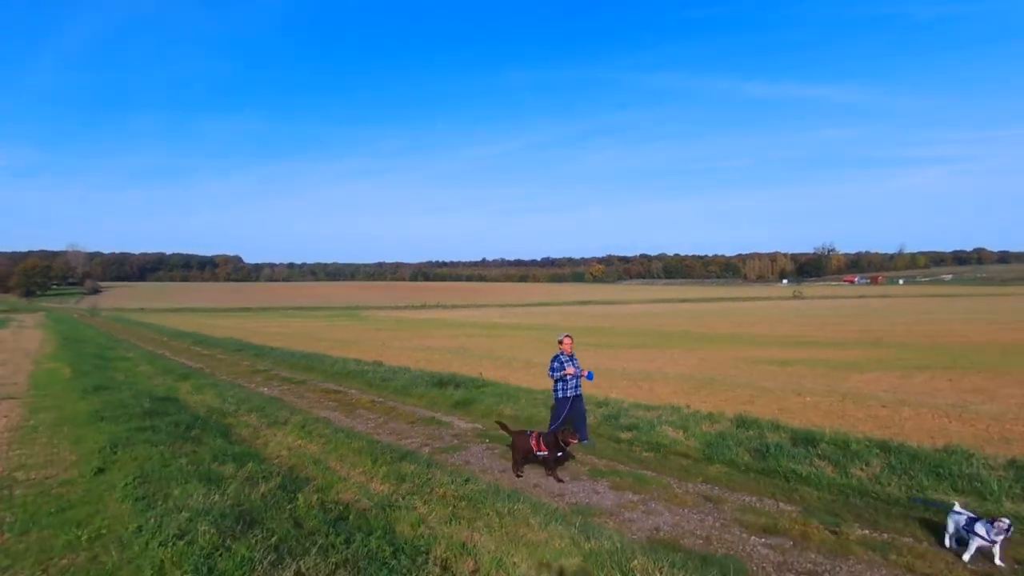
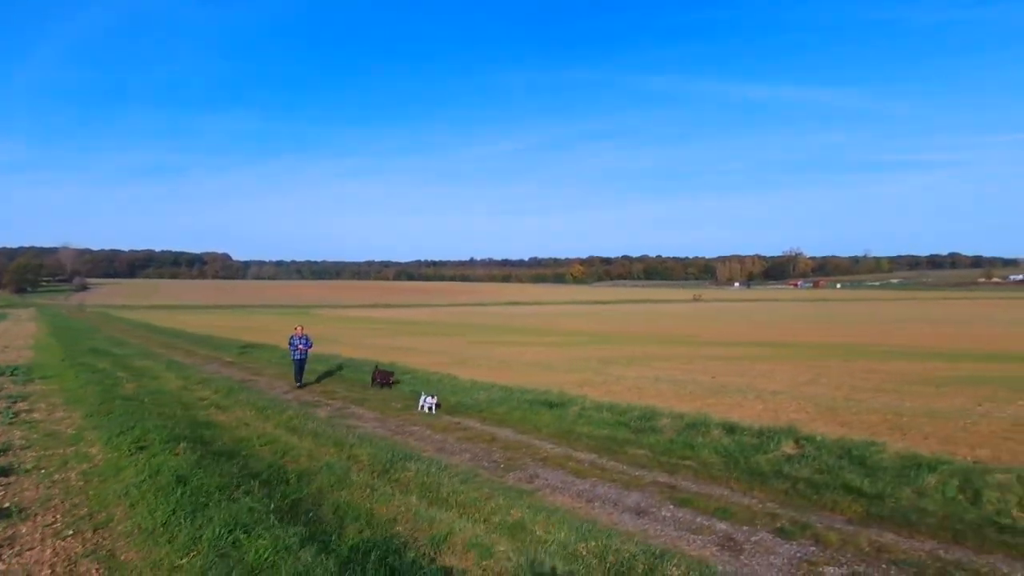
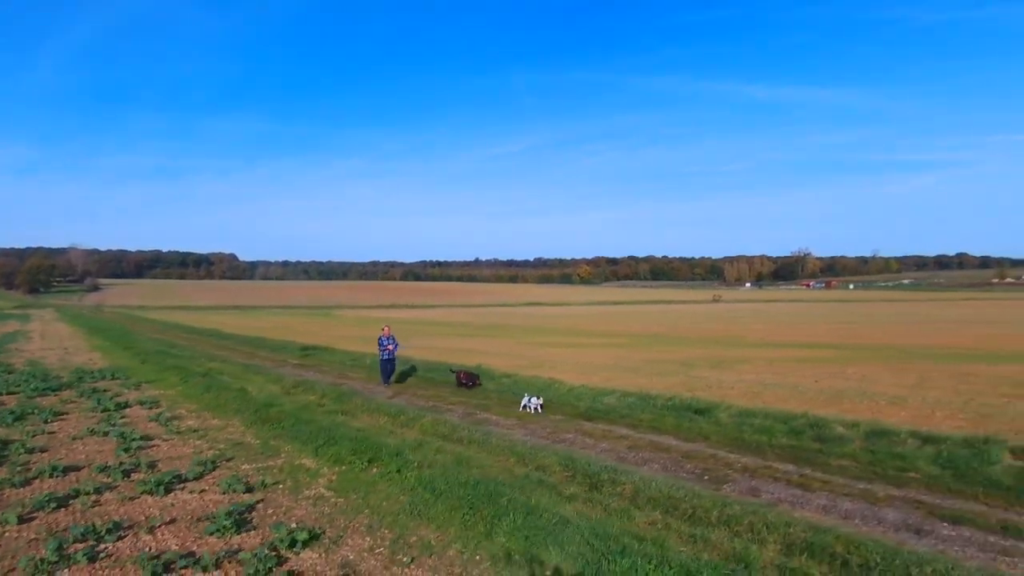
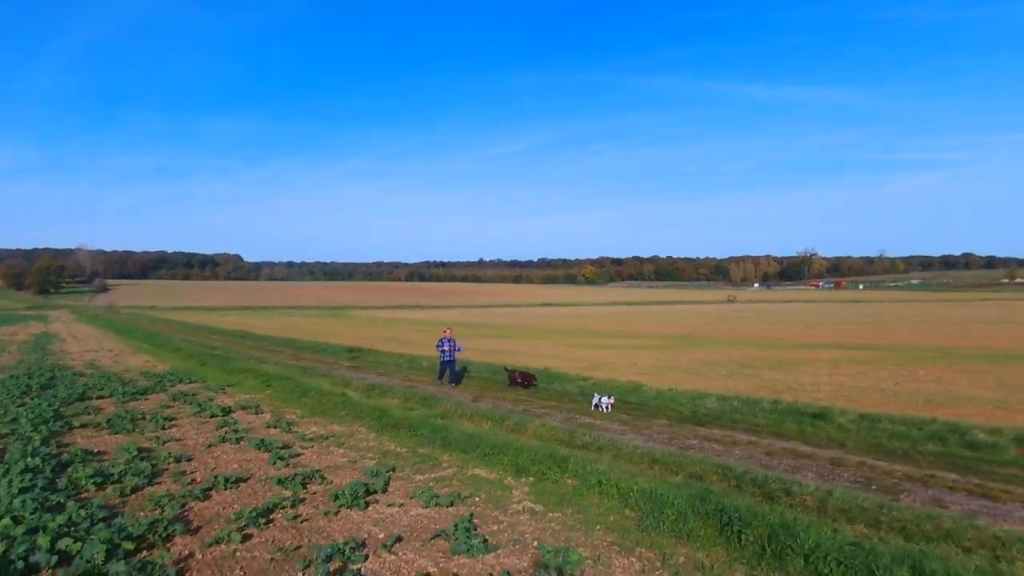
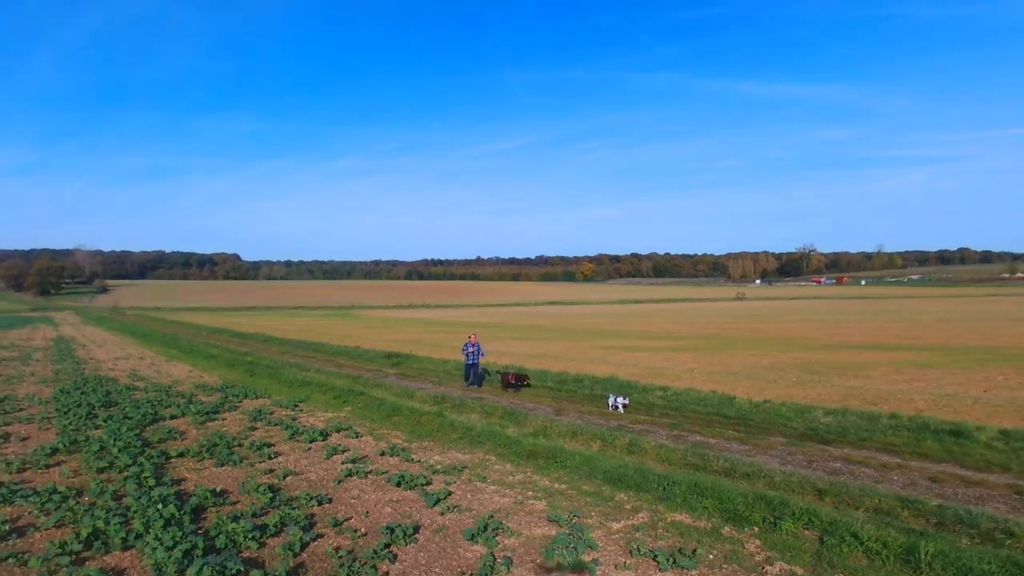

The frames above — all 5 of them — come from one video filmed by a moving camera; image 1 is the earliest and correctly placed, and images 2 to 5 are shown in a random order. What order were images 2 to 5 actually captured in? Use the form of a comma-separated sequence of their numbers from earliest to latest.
5, 4, 3, 2
